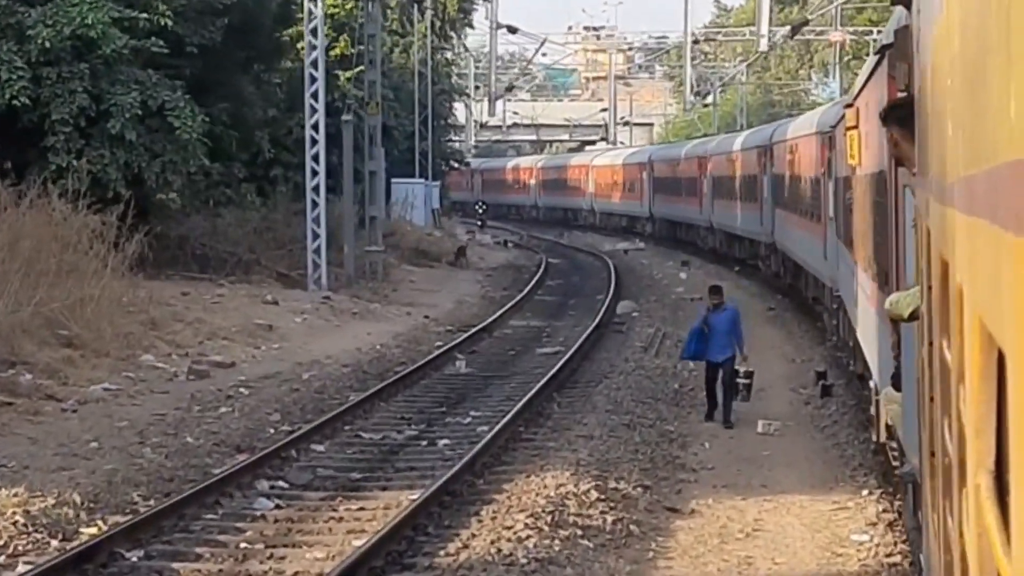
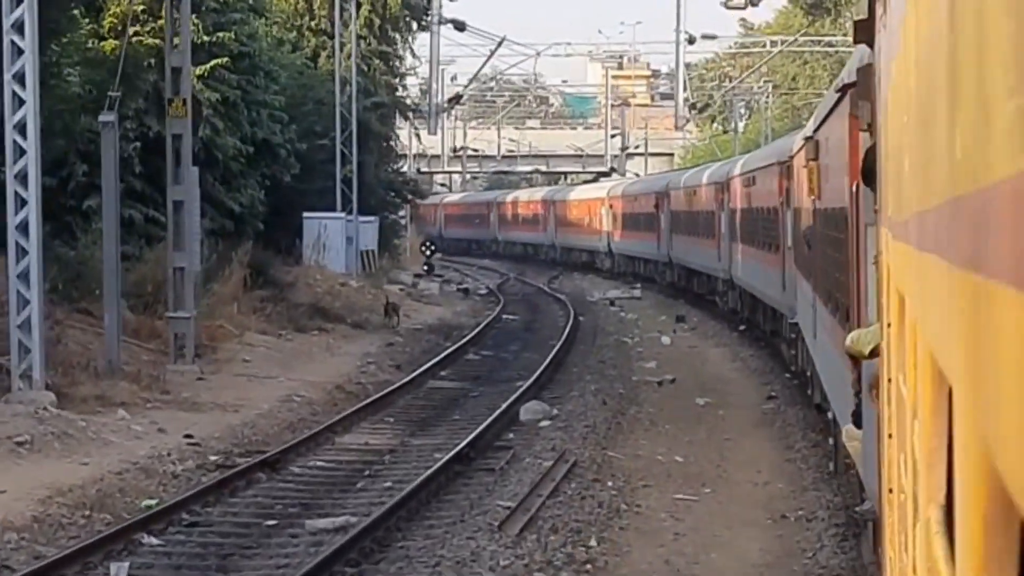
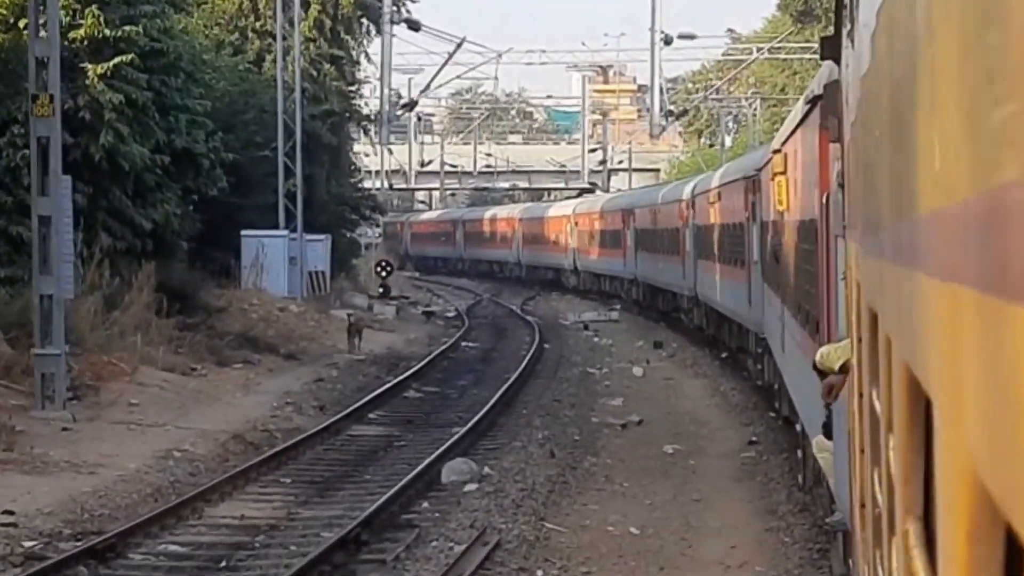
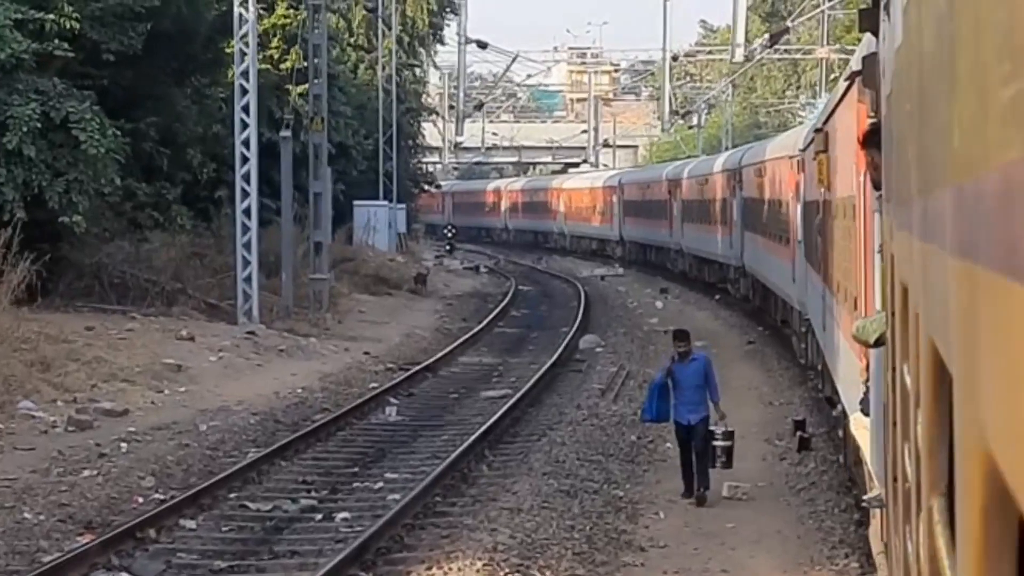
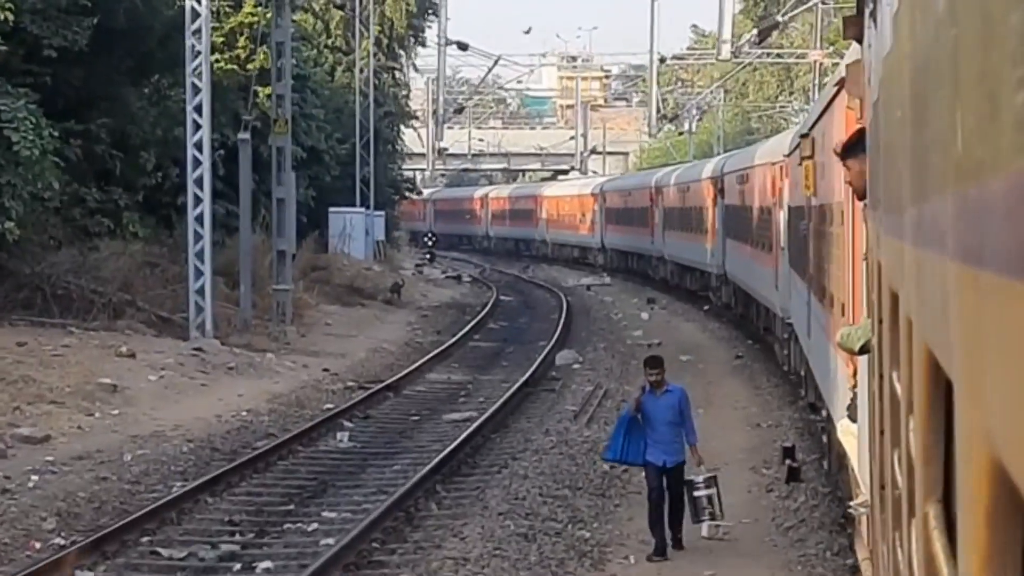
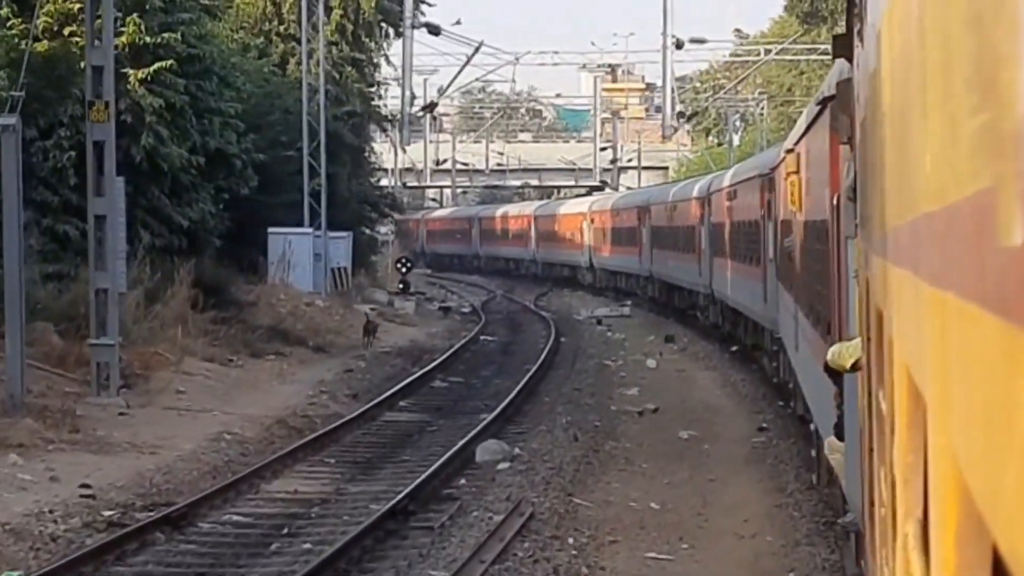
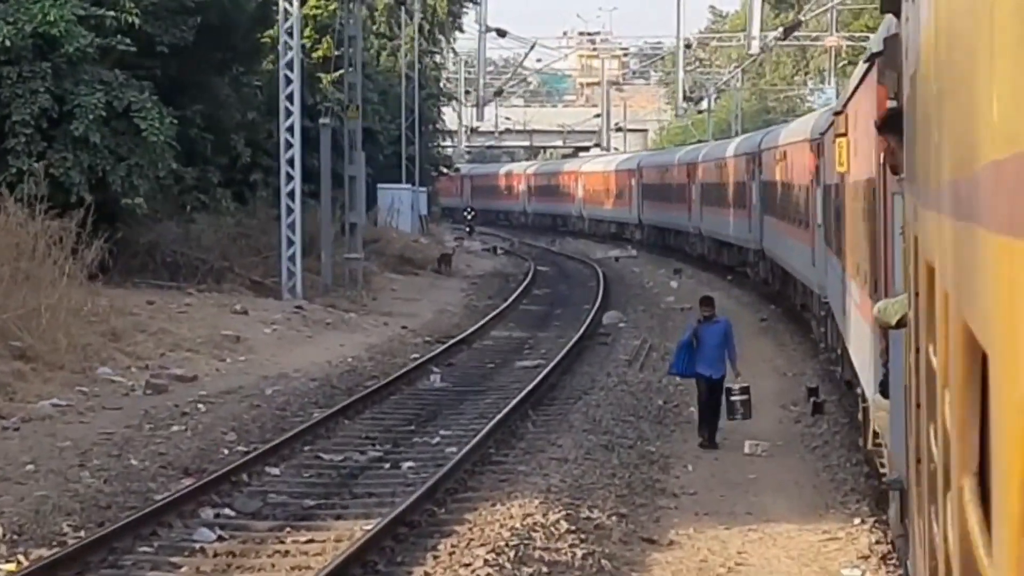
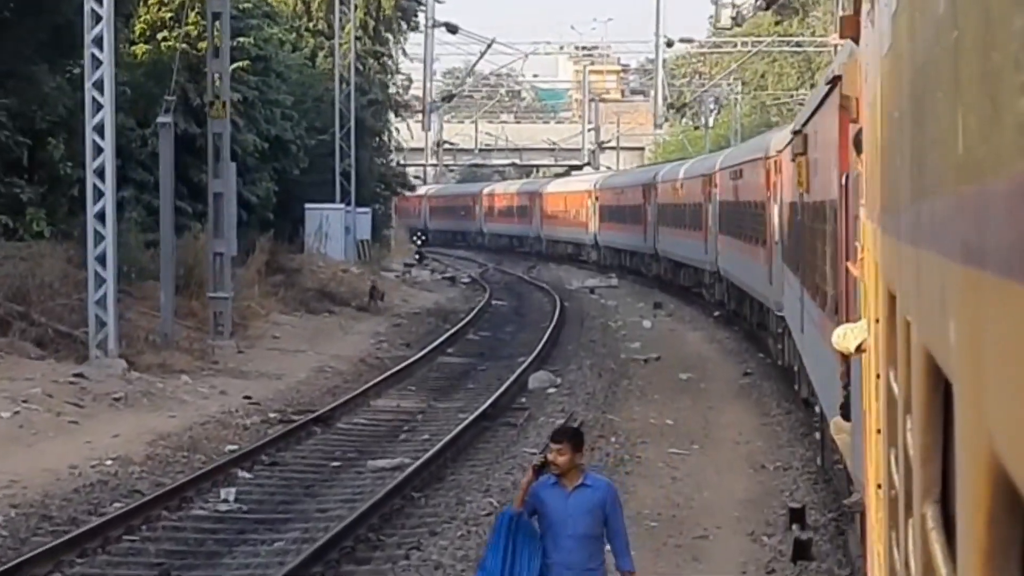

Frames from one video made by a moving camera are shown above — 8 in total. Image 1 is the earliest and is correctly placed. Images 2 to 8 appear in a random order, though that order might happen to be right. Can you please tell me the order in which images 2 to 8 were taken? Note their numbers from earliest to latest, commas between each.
7, 4, 5, 8, 2, 6, 3
